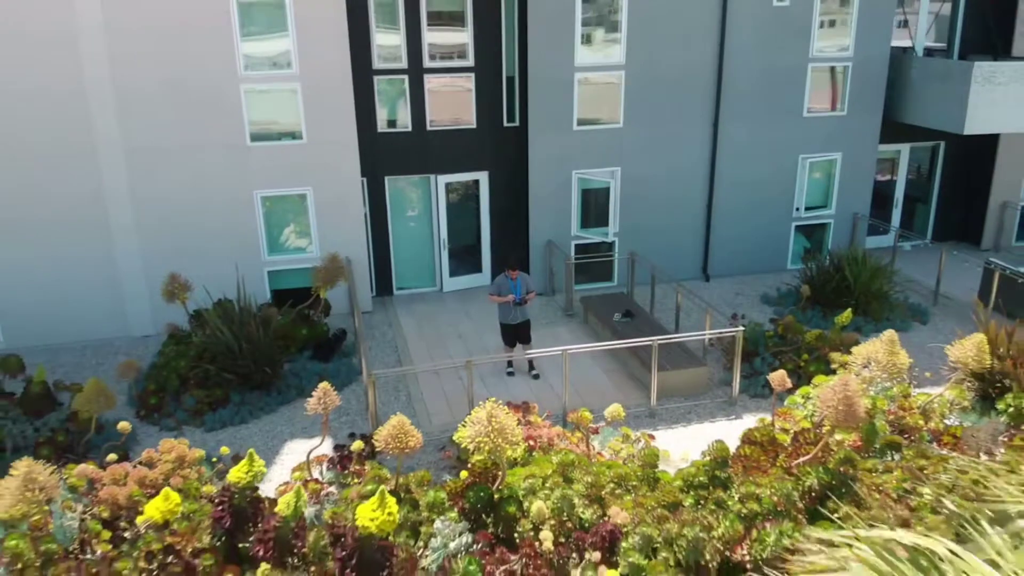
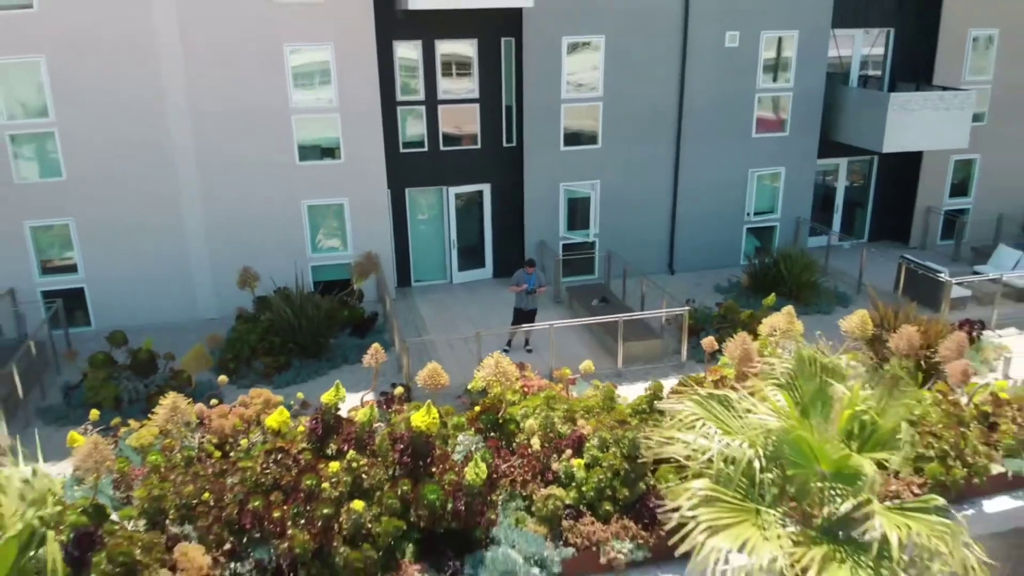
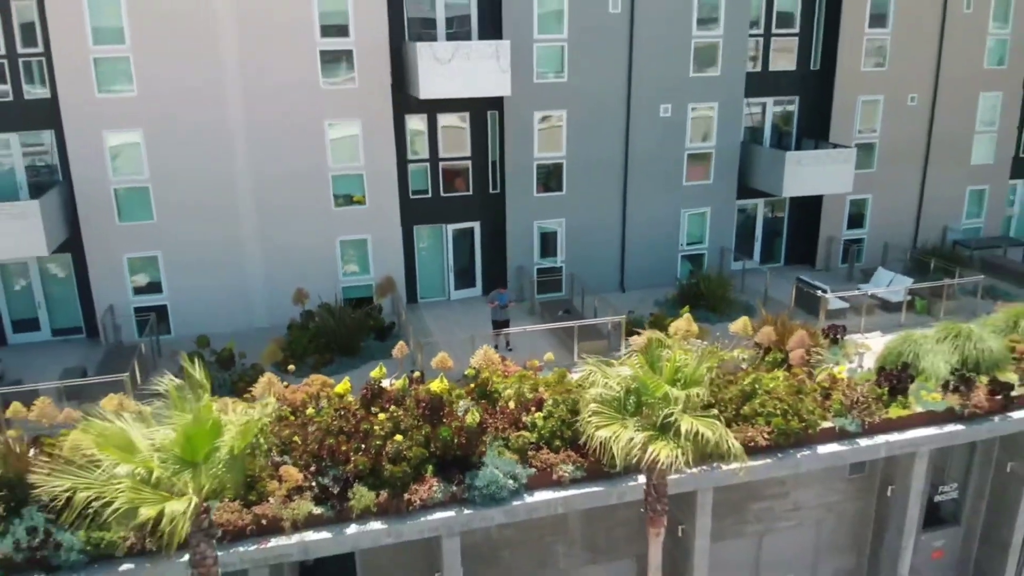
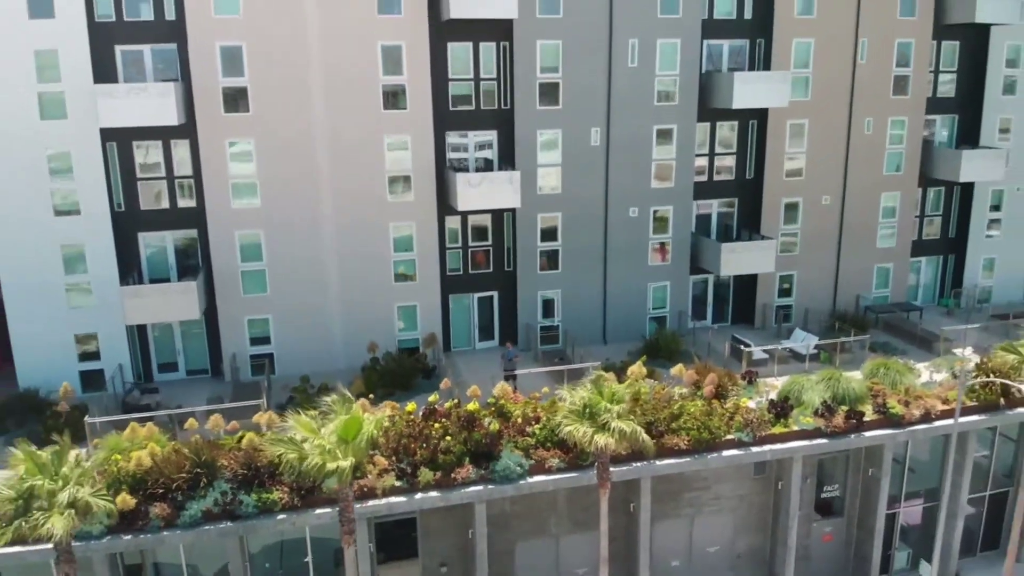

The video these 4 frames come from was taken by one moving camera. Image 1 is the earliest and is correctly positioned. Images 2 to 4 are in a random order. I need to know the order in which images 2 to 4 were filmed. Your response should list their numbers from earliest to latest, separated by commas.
2, 3, 4
